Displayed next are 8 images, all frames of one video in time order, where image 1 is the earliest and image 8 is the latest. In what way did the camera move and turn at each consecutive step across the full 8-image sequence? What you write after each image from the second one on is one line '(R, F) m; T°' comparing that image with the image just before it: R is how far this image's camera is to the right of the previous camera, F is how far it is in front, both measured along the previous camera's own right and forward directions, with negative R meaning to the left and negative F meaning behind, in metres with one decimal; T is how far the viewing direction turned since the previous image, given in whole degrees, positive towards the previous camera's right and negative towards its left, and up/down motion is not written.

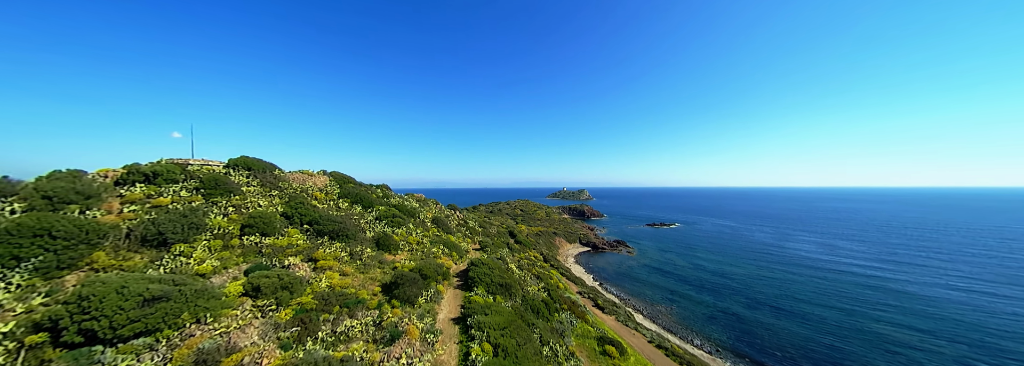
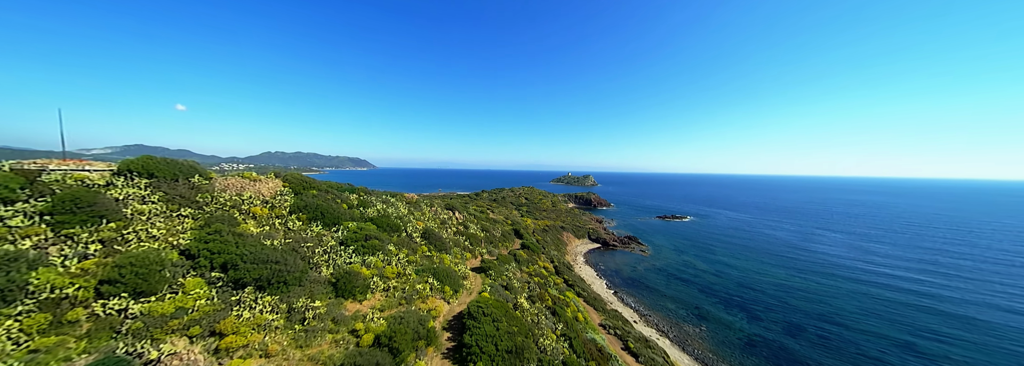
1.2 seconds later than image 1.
(-0.6, +5.0) m; -1°
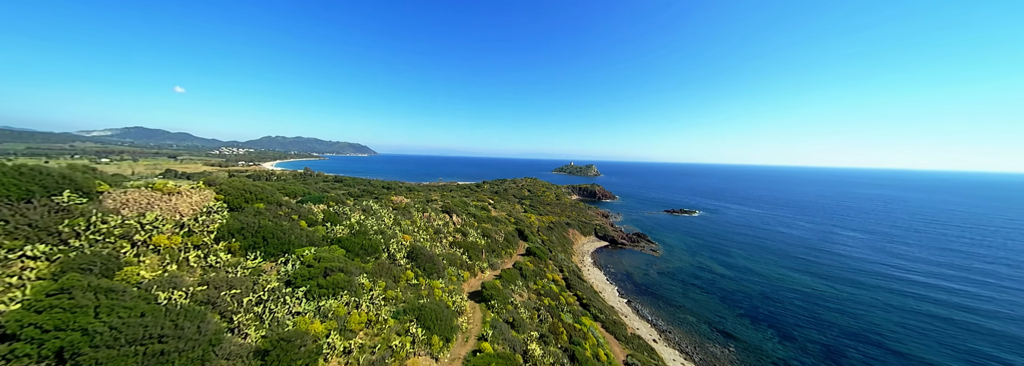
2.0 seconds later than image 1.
(-0.4, +3.8) m; 0°
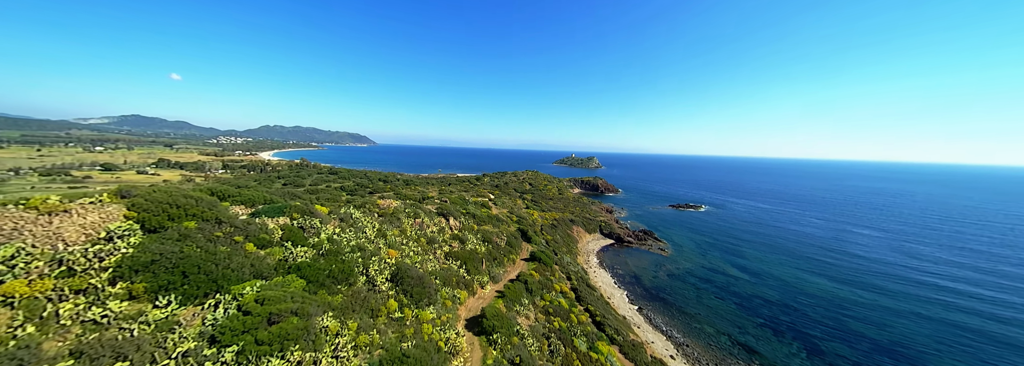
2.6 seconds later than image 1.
(-0.3, +2.8) m; 0°
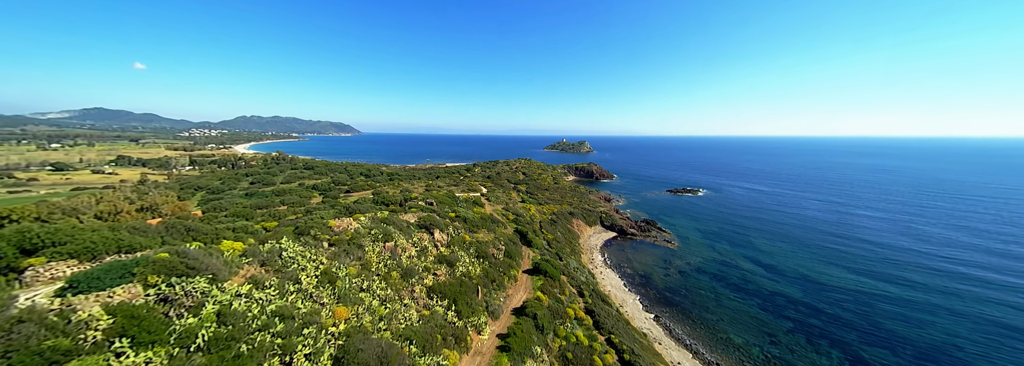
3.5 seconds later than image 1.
(-0.5, +4.6) m; +2°
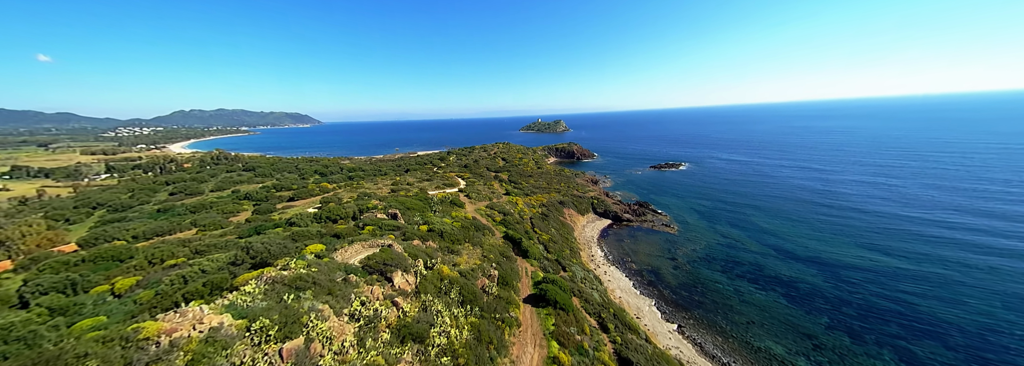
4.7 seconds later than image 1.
(-0.7, +6.2) m; +5°
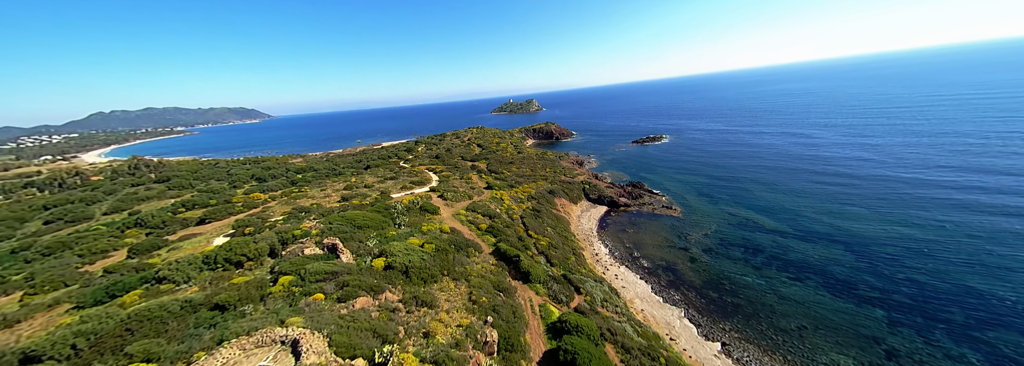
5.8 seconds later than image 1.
(-0.7, +6.5) m; +5°
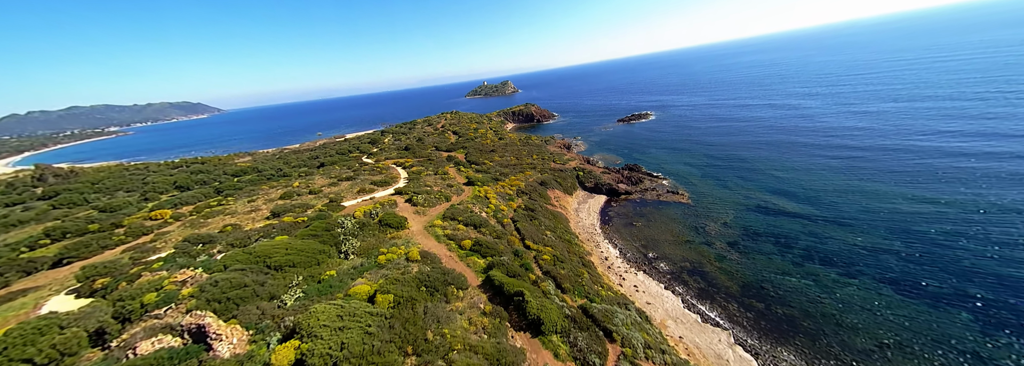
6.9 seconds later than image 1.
(-0.6, +6.1) m; +4°
